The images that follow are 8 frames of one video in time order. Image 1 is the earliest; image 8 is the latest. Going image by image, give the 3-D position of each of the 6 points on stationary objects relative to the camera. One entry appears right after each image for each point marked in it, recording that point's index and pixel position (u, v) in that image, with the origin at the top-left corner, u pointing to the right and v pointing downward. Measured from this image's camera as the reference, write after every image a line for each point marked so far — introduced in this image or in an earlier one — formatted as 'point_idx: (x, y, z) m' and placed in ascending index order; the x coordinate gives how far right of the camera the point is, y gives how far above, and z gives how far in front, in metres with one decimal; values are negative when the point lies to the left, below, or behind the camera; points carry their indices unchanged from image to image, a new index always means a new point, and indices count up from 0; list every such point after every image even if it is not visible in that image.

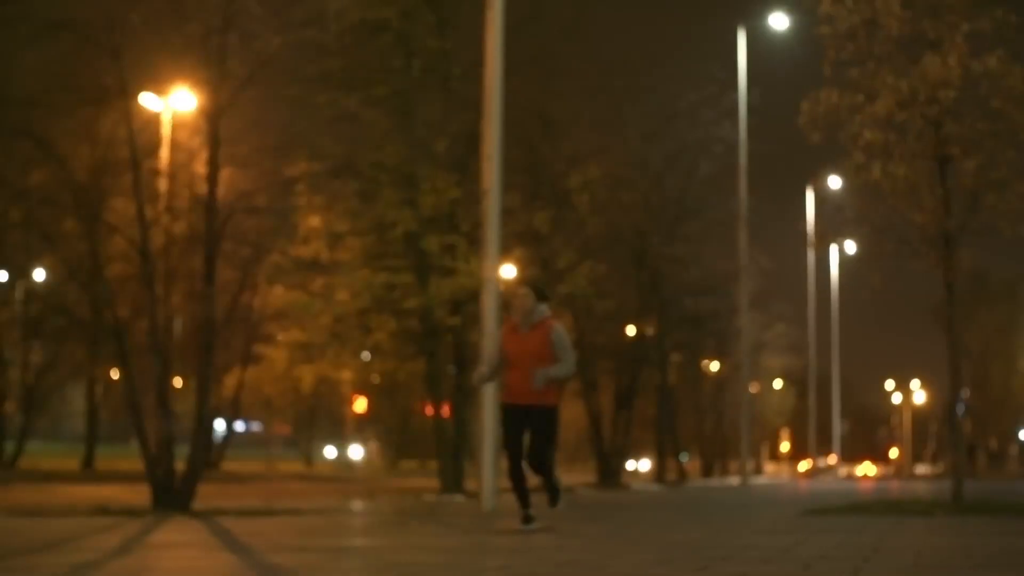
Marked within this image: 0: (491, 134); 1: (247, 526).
0: (-0.2, +1.4, +16.2) m
1: (-1.9, -1.8, +12.6) m
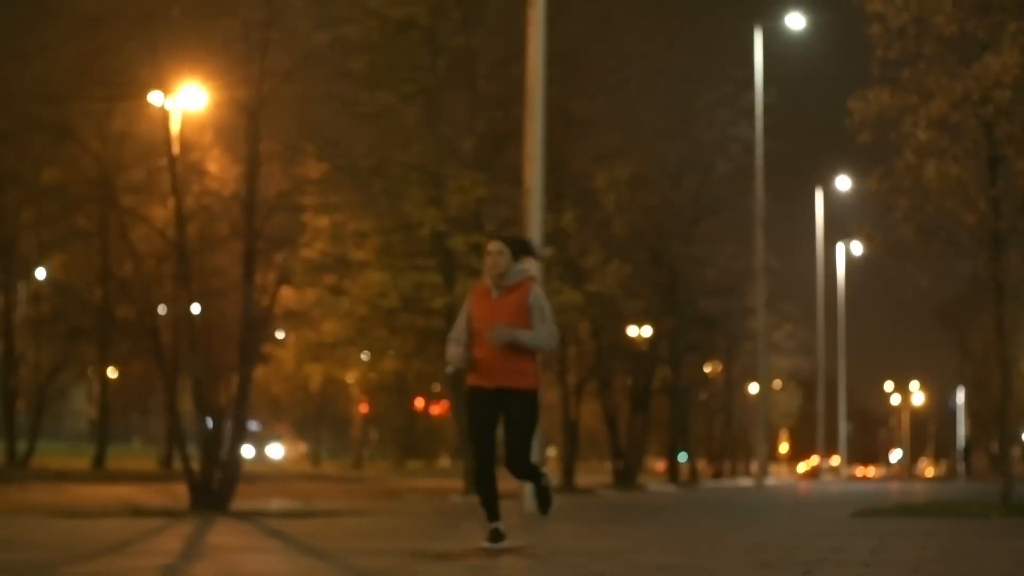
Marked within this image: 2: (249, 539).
0: (+0.2, +1.4, +16.0) m
1: (-1.5, -1.8, +12.4) m
2: (-1.7, -1.7, +11.4) m
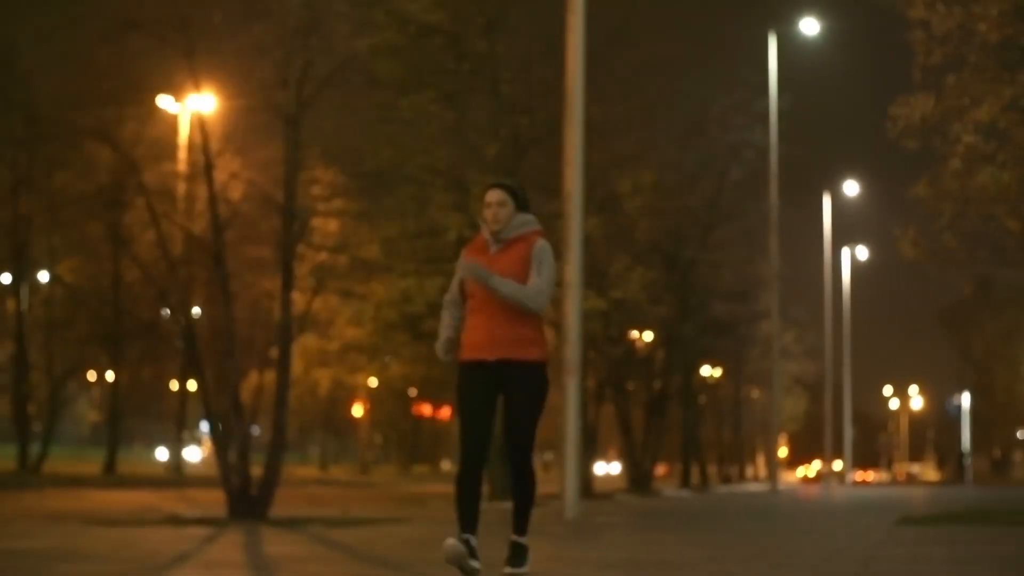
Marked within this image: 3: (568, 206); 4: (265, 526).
0: (+0.6, +1.4, +16.0) m
1: (-1.1, -1.8, +12.3) m
2: (-1.3, -1.7, +11.4) m
3: (+0.5, +0.8, +15.9) m
4: (-2.1, -2.0, +14.2) m
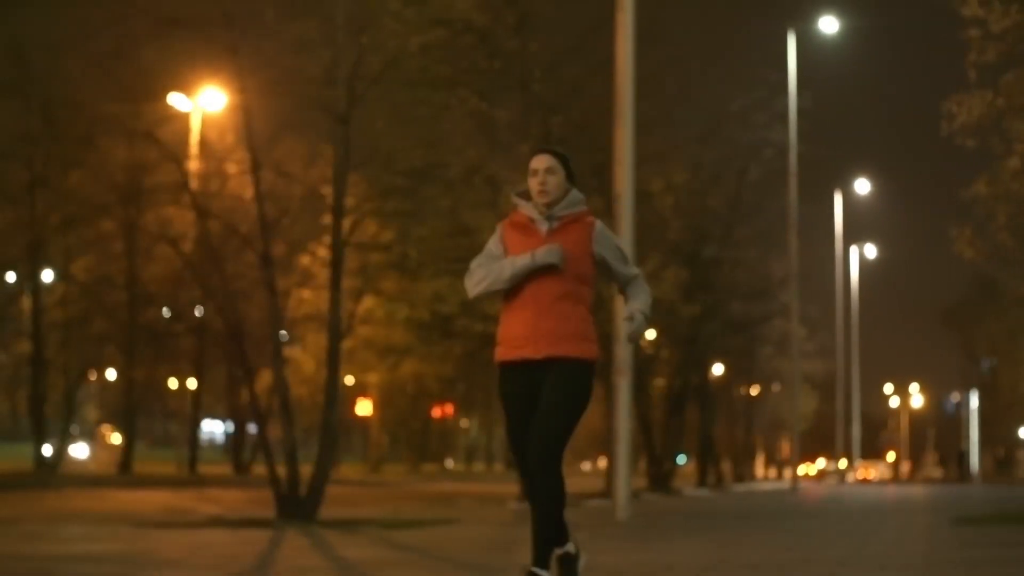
0: (+1.0, +1.4, +15.9) m
1: (-0.7, -1.8, +12.2) m
2: (-0.9, -1.7, +11.3) m
3: (+1.0, +0.8, +15.8) m
4: (-1.6, -2.0, +14.1) m
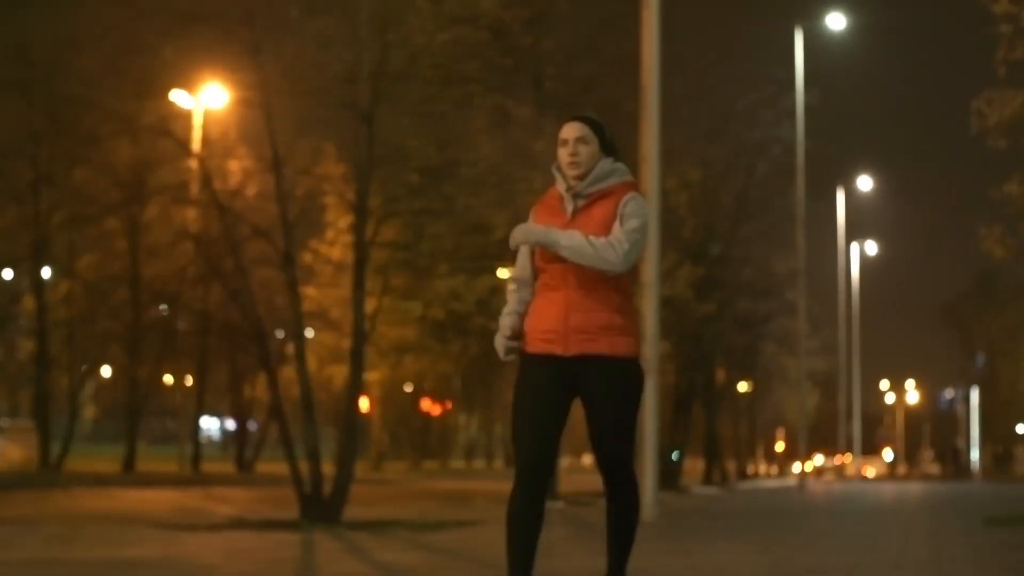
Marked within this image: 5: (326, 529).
0: (+1.2, +1.4, +15.8) m
1: (-0.4, -1.8, +12.1) m
2: (-0.6, -1.7, +11.1) m
3: (+1.2, +0.8, +15.7) m
4: (-1.4, -2.0, +14.0) m
5: (-1.5, -2.0, +14.2) m
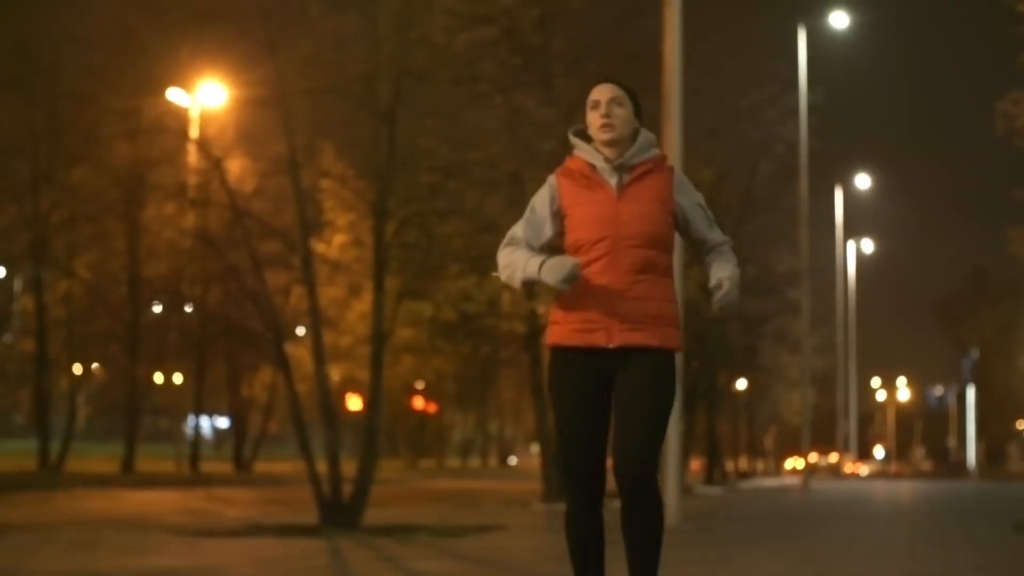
0: (+1.4, +1.4, +15.6) m
1: (-0.2, -1.8, +12.0) m
2: (-0.4, -1.7, +11.0) m
3: (+1.4, +0.7, +15.5) m
4: (-1.2, -2.0, +13.8) m
5: (-1.3, -2.0, +14.0) m
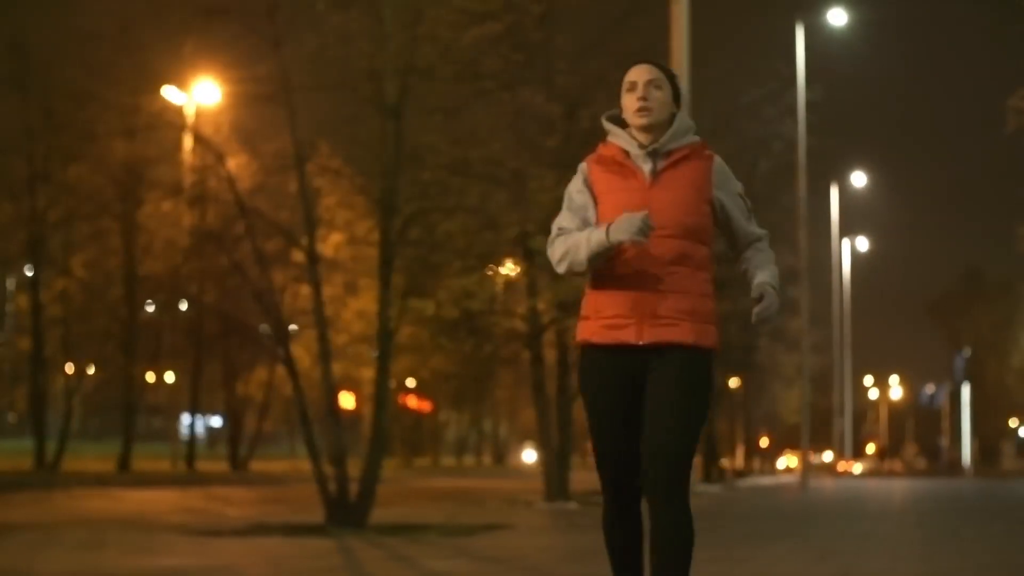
0: (+1.5, +1.4, +15.5) m
1: (-0.1, -1.8, +11.9) m
2: (-0.3, -1.7, +10.9) m
3: (+1.4, +0.8, +15.4) m
4: (-1.1, -2.0, +13.7) m
5: (-1.3, -2.0, +13.9) m
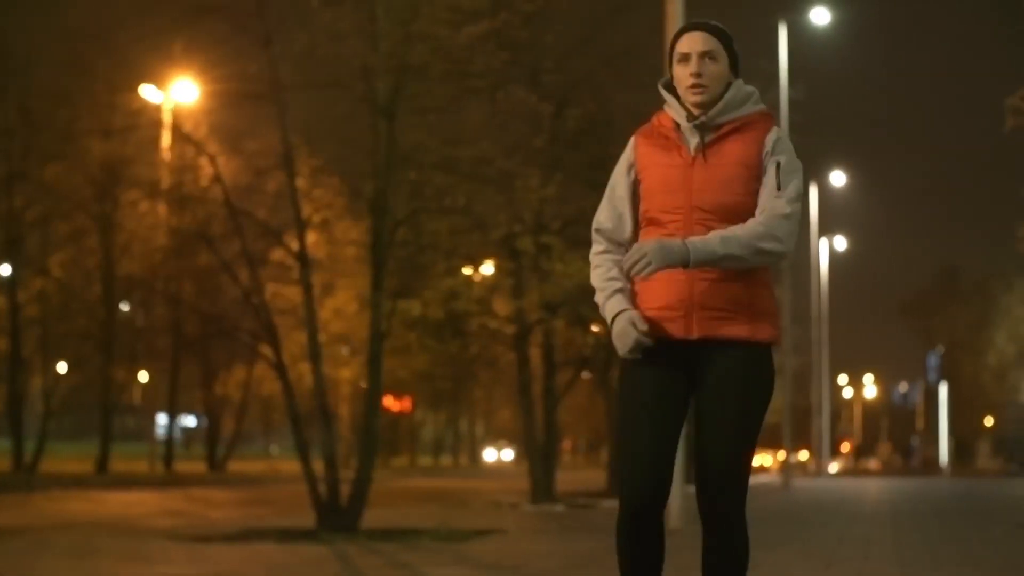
0: (+1.4, +1.4, +15.4) m
1: (-0.1, -1.8, +11.7) m
2: (-0.3, -1.7, +10.7) m
3: (+1.4, +0.8, +15.3) m
4: (-1.1, -2.0, +13.5) m
5: (-1.3, -2.0, +13.7) m
